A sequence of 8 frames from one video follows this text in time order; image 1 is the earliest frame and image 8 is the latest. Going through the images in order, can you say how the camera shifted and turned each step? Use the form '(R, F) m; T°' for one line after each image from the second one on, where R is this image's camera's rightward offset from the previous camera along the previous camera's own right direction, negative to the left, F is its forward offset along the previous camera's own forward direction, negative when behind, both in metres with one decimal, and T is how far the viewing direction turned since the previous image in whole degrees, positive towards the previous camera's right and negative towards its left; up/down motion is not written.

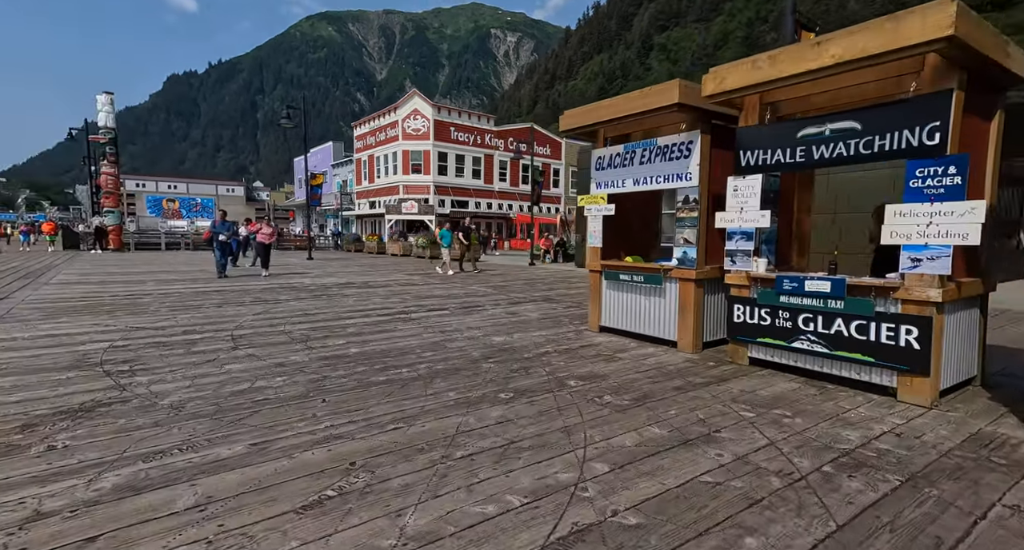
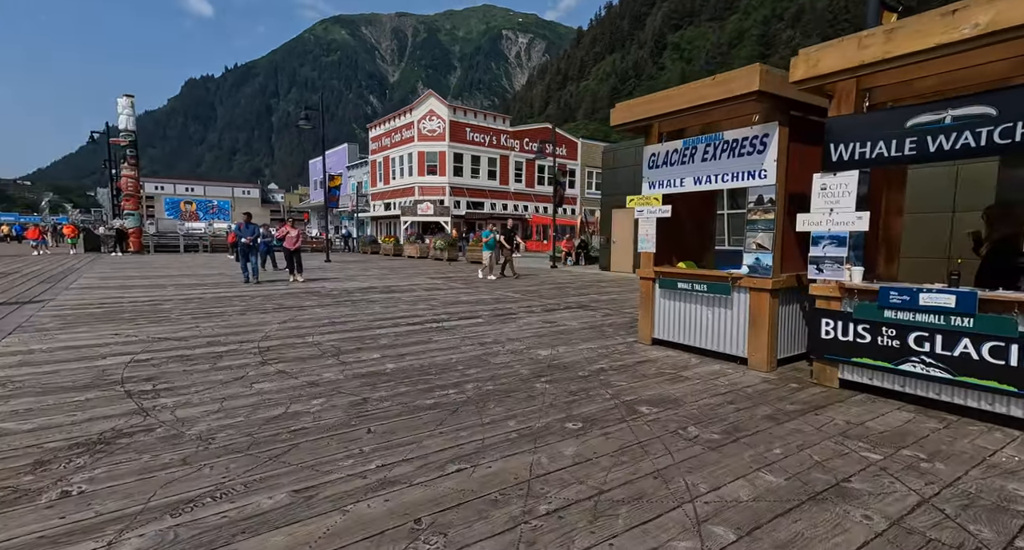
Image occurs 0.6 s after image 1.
(-0.3, +0.5) m; -1°
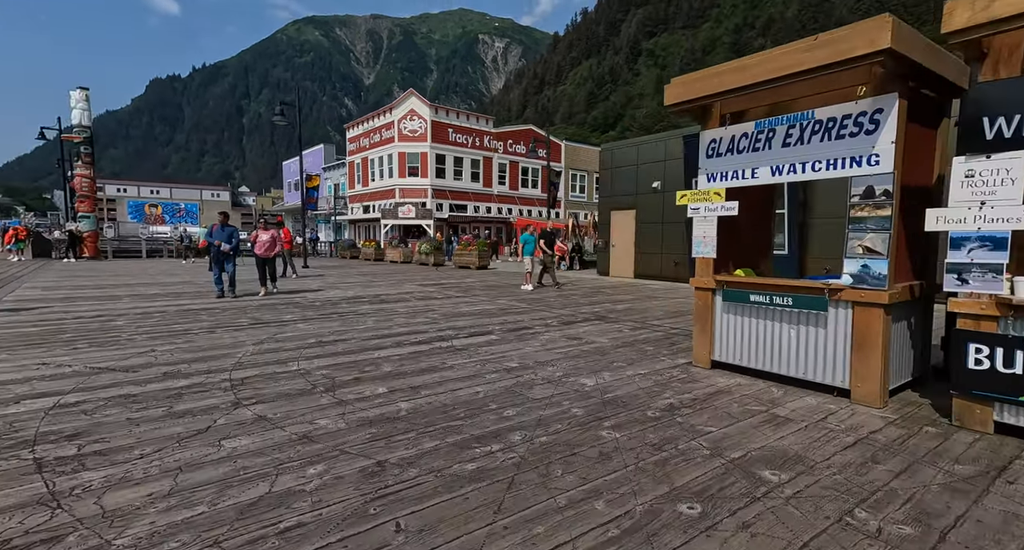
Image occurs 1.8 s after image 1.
(-0.5, +1.0) m; +2°
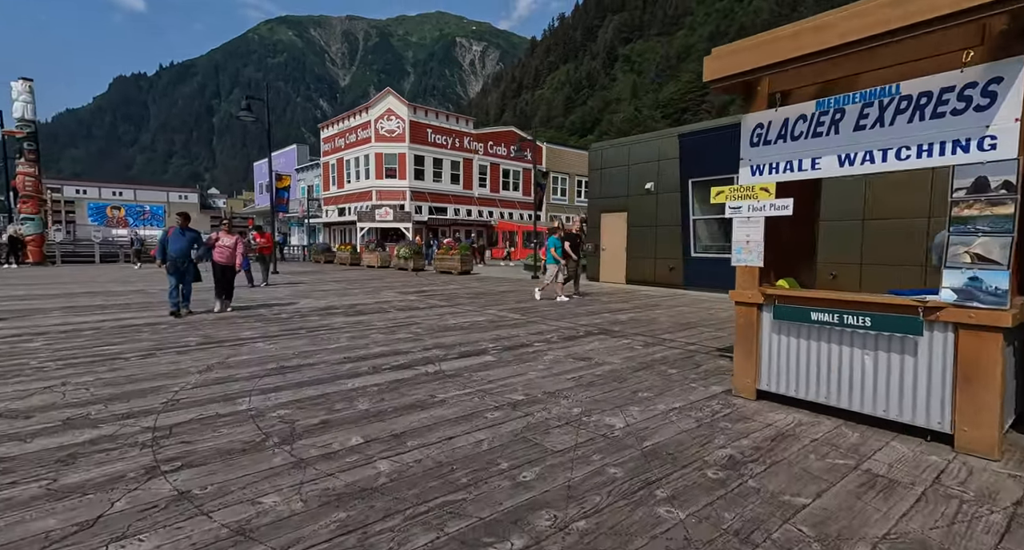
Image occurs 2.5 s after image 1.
(-0.2, +0.9) m; +2°
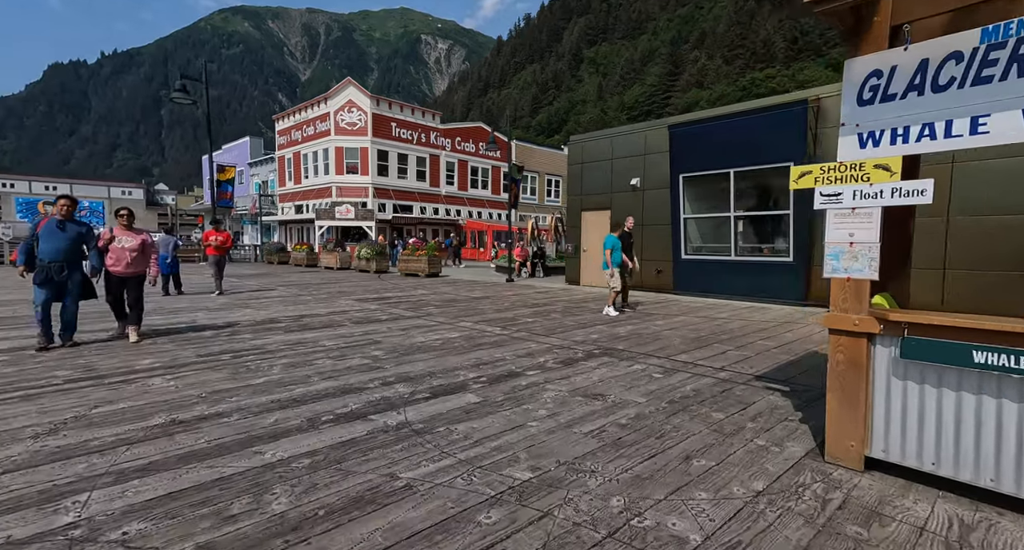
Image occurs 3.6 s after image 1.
(-0.2, +1.4) m; +4°
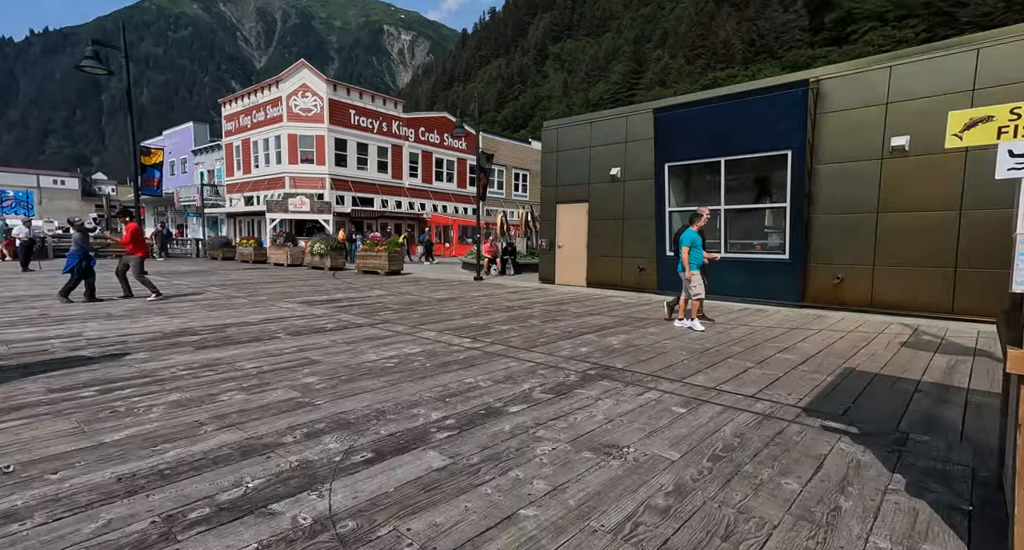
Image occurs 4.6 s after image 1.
(-0.1, +1.3) m; +4°
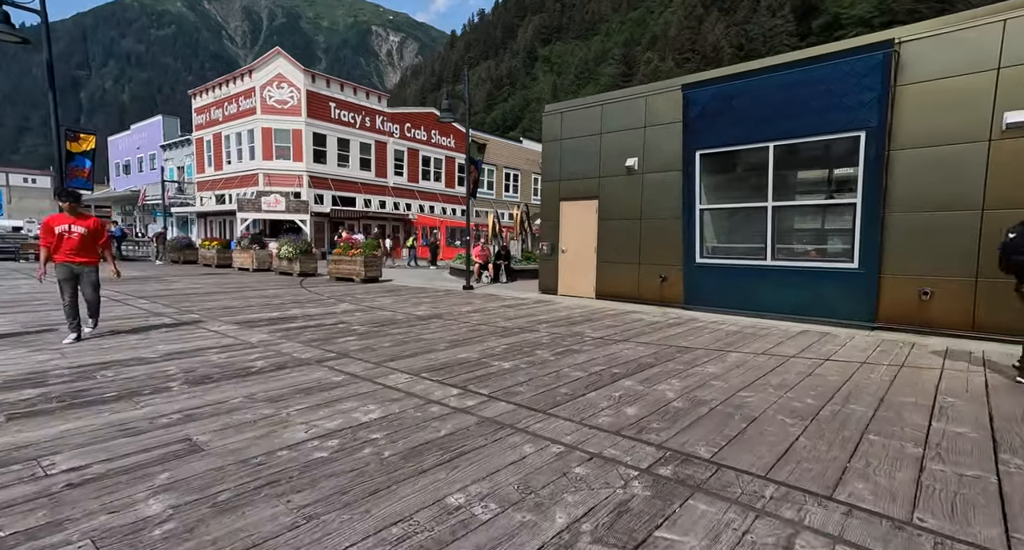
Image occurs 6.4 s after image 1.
(-0.2, +2.1) m; +1°
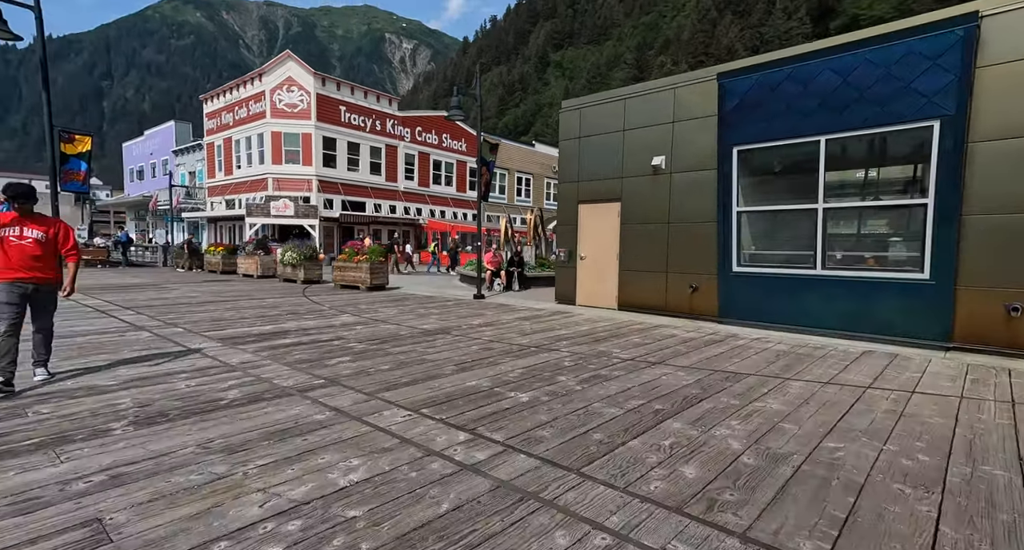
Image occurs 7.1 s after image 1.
(-0.1, +0.9) m; -1°
